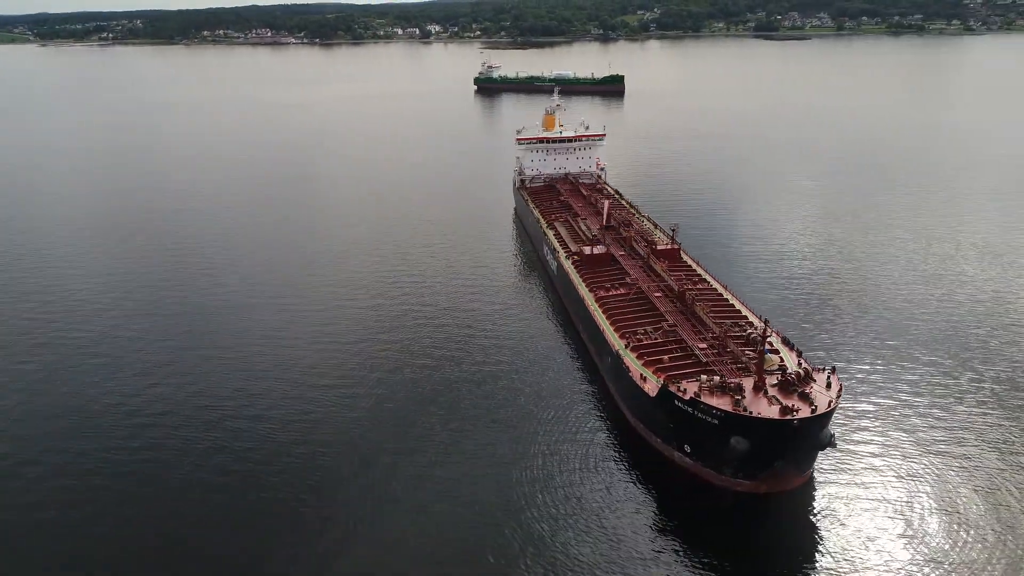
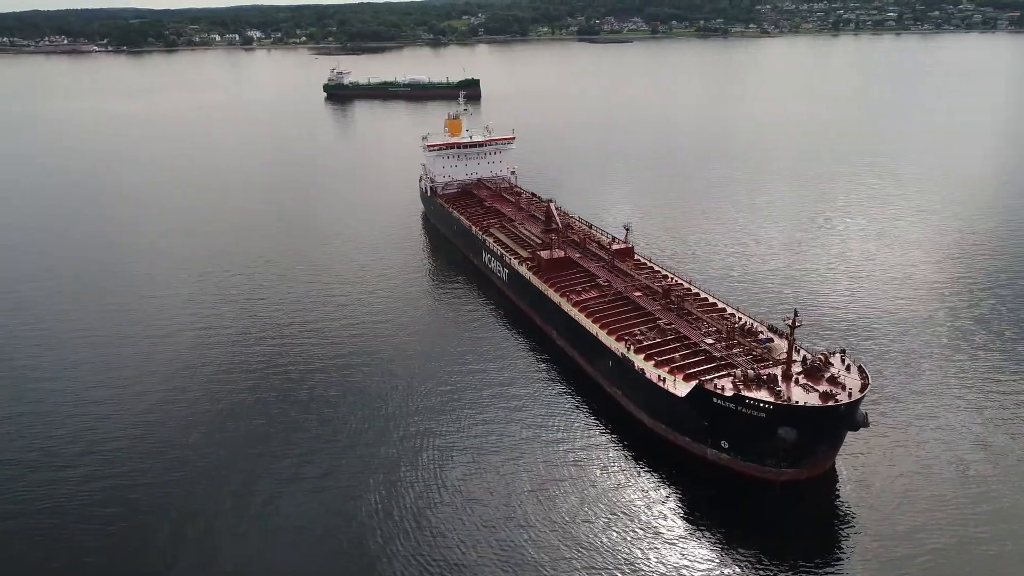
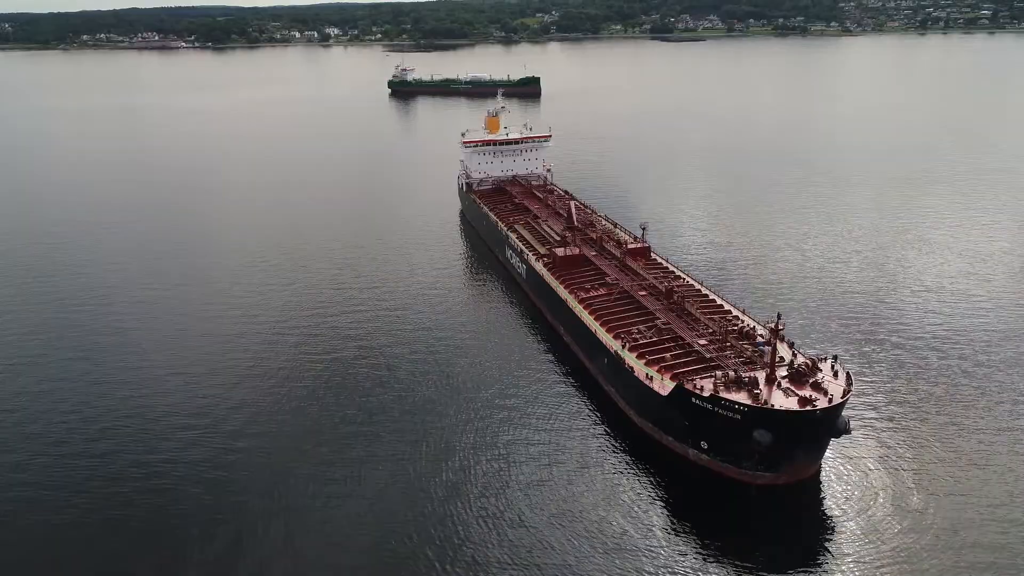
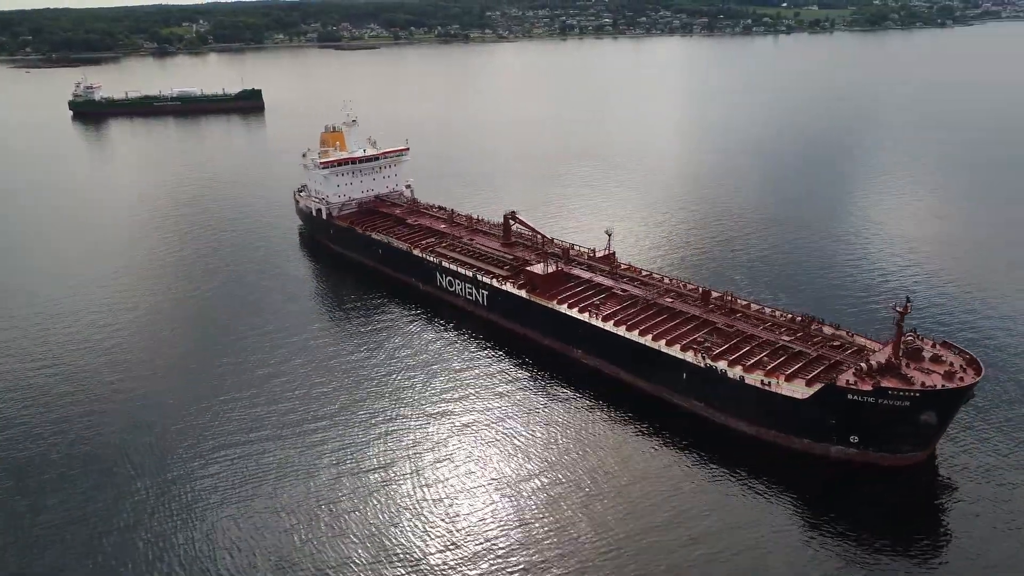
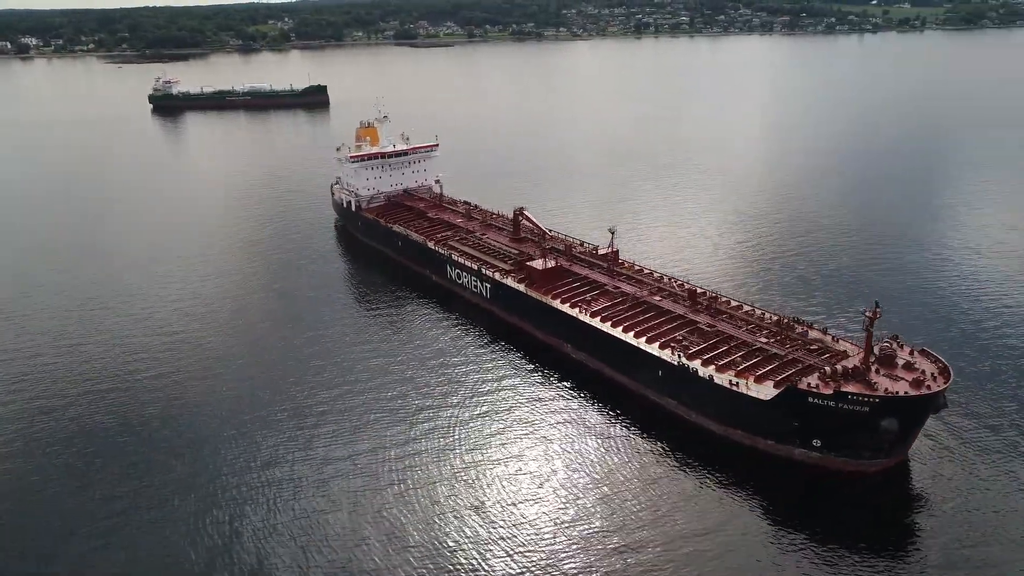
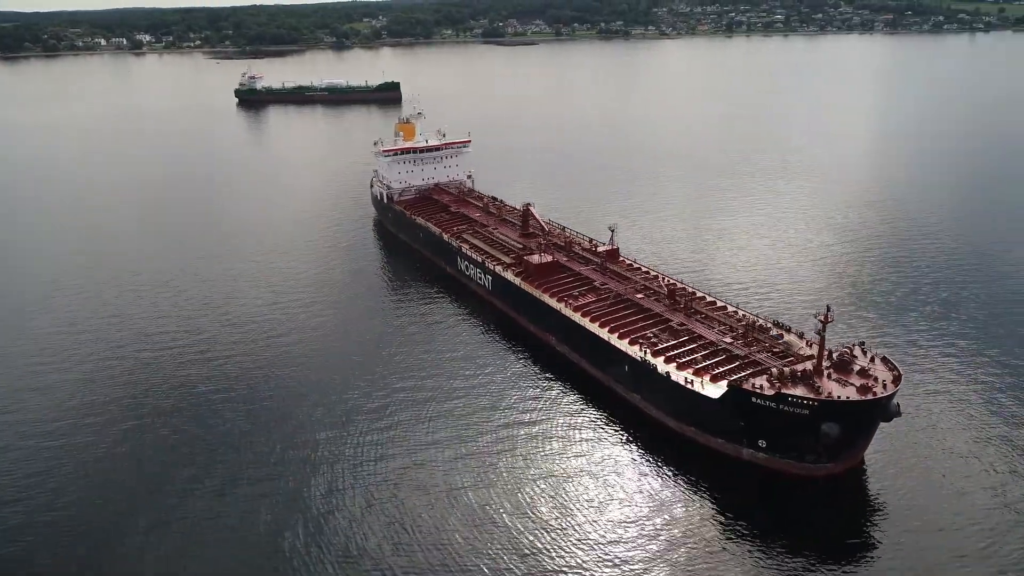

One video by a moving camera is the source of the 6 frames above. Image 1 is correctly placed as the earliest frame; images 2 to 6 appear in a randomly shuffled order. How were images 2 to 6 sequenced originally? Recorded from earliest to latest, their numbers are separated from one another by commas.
3, 2, 6, 5, 4
